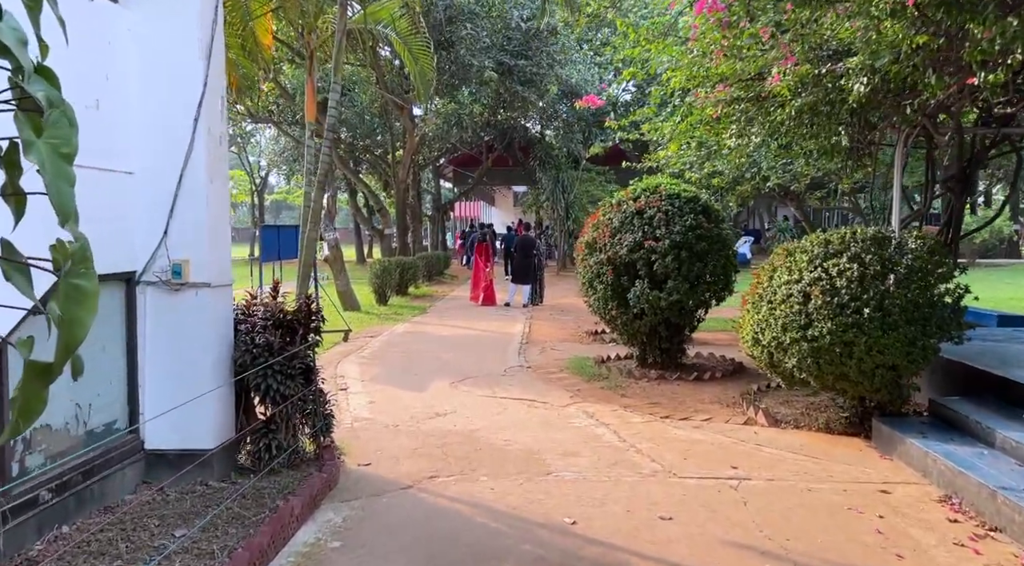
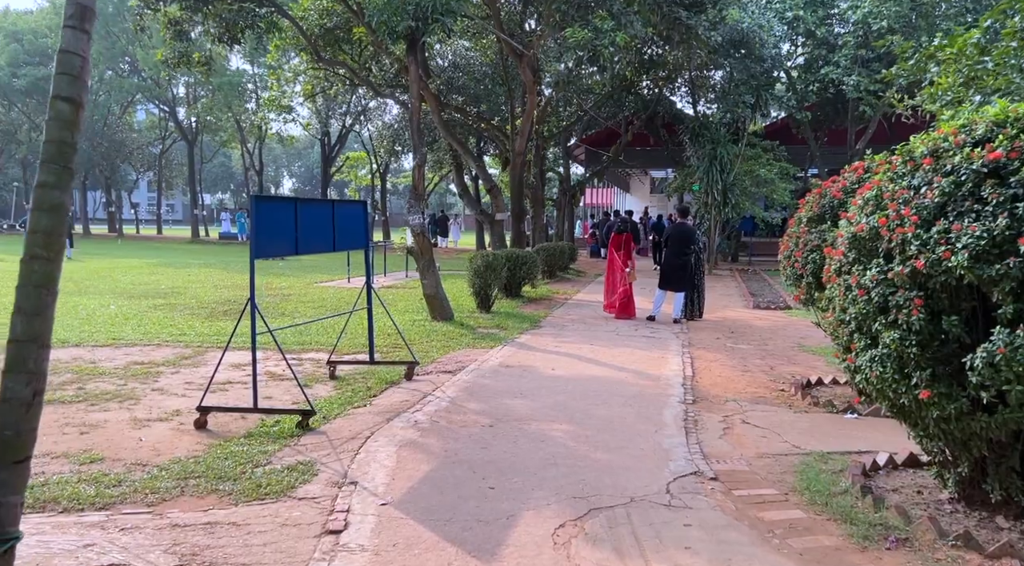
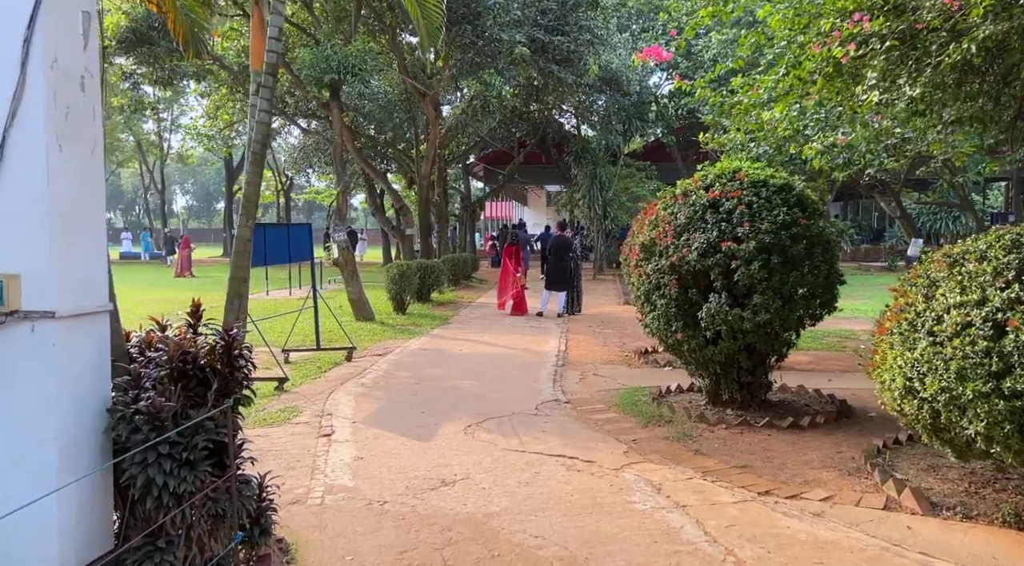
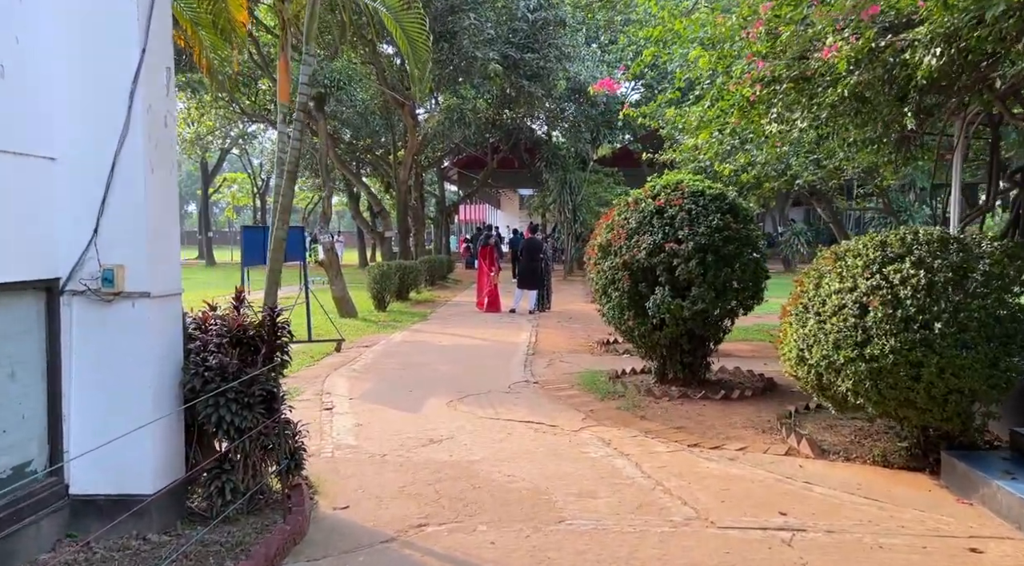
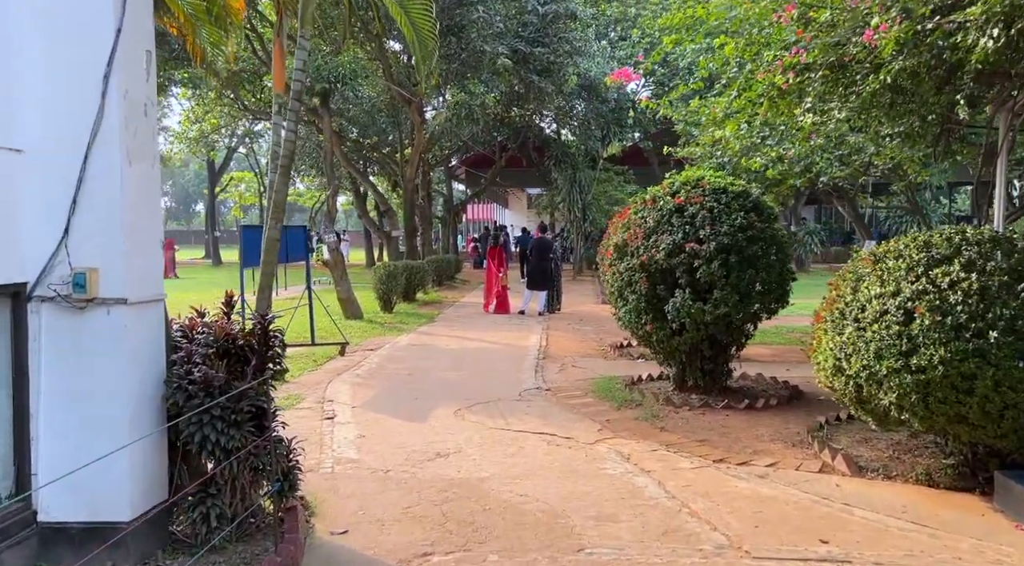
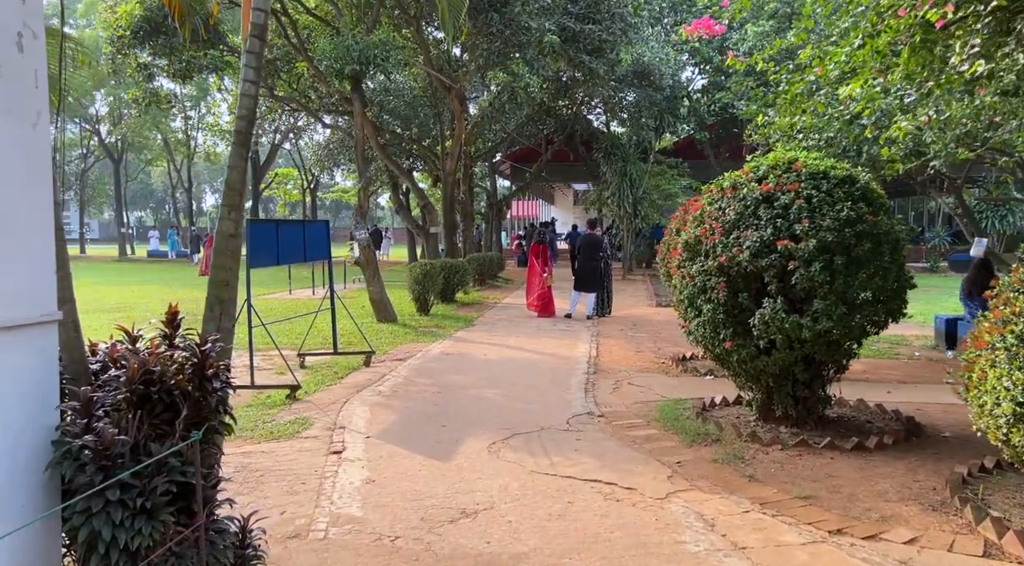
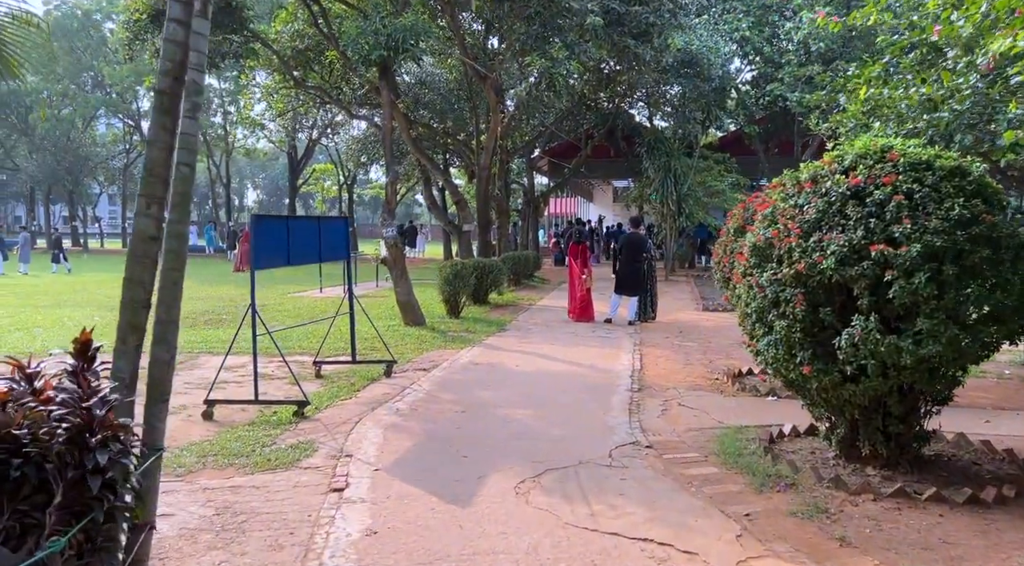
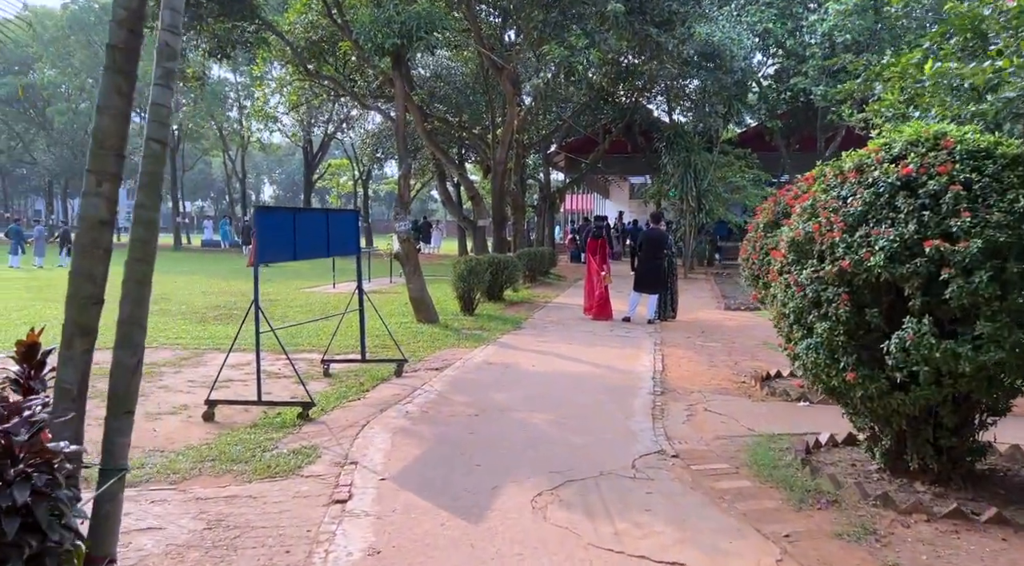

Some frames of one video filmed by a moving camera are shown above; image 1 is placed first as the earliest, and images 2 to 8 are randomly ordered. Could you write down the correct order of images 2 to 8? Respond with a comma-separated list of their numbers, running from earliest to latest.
4, 5, 3, 6, 7, 8, 2
